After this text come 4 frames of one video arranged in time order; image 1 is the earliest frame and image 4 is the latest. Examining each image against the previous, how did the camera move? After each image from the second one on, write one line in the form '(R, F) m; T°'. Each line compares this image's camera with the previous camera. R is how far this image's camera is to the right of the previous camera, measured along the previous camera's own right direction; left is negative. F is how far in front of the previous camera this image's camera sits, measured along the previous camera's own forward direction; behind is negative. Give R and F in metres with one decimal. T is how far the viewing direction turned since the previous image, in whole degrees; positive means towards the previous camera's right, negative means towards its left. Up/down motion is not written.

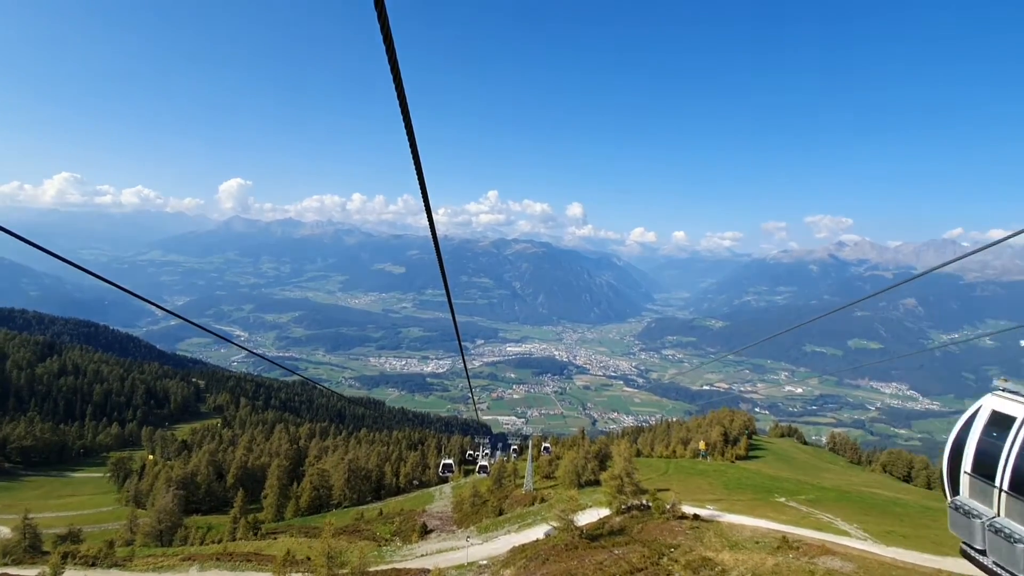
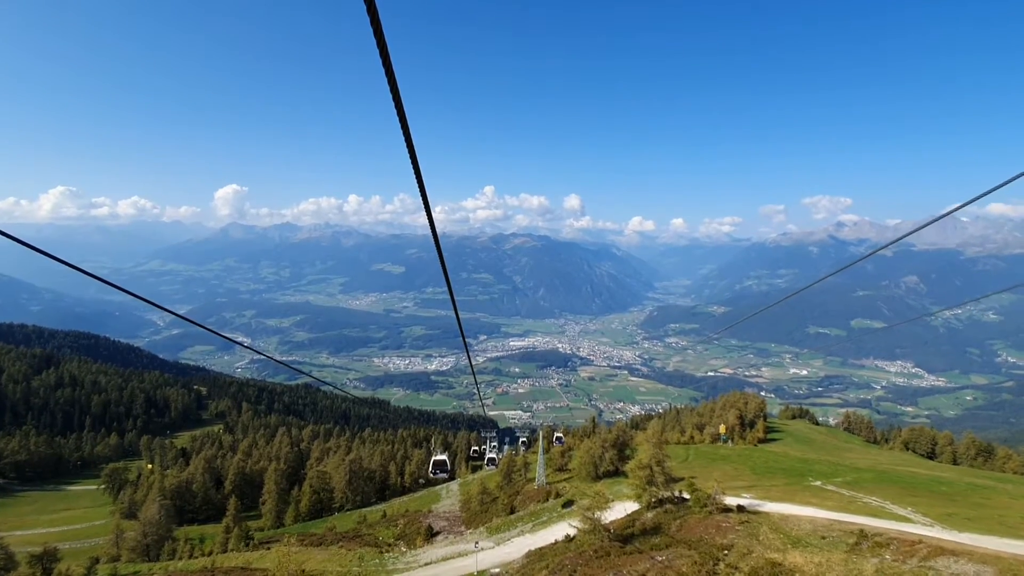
(-0.2, +3.4) m; 0°
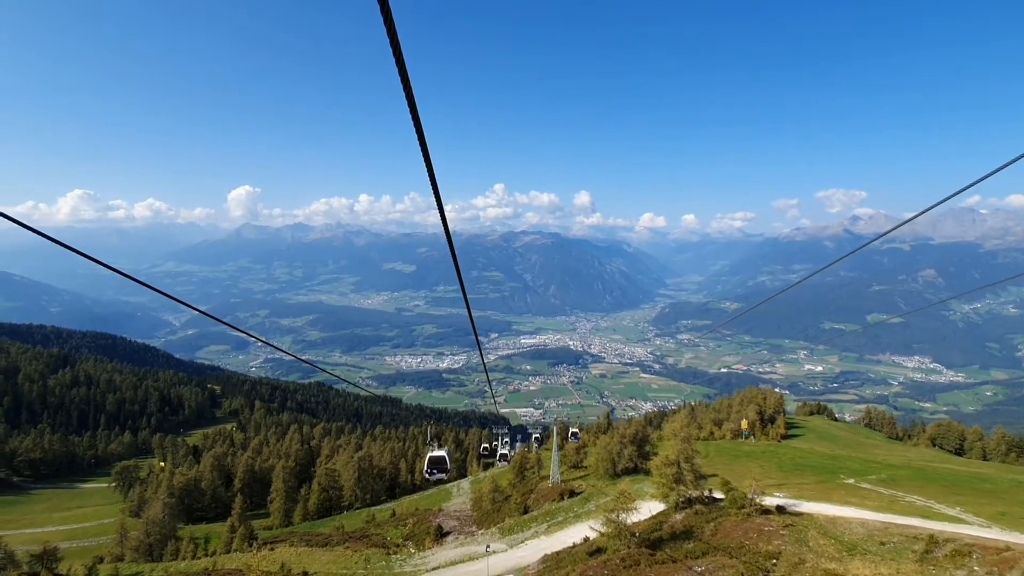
(-0.1, +1.8) m; -1°
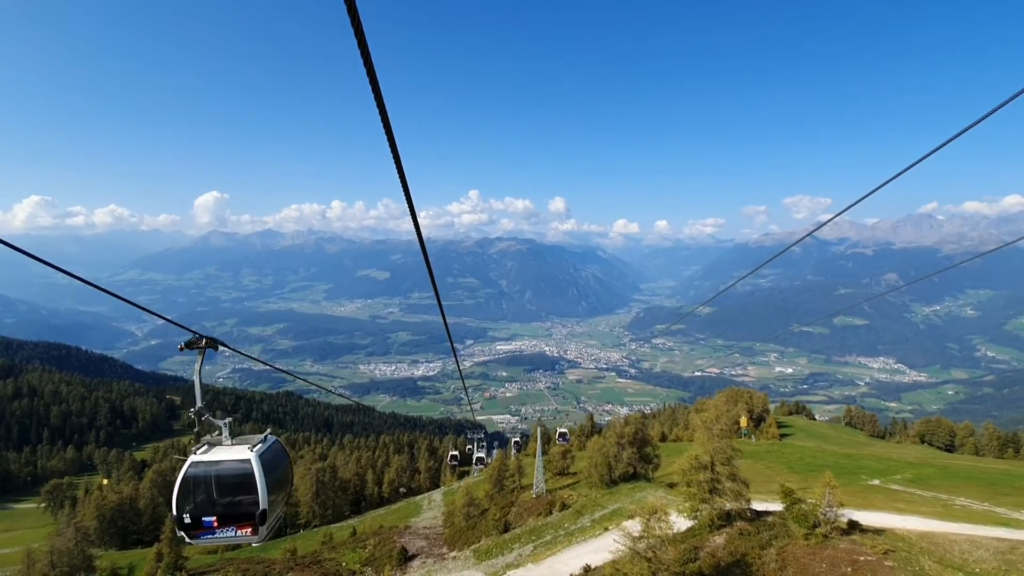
(0.0, +5.2) m; +3°
